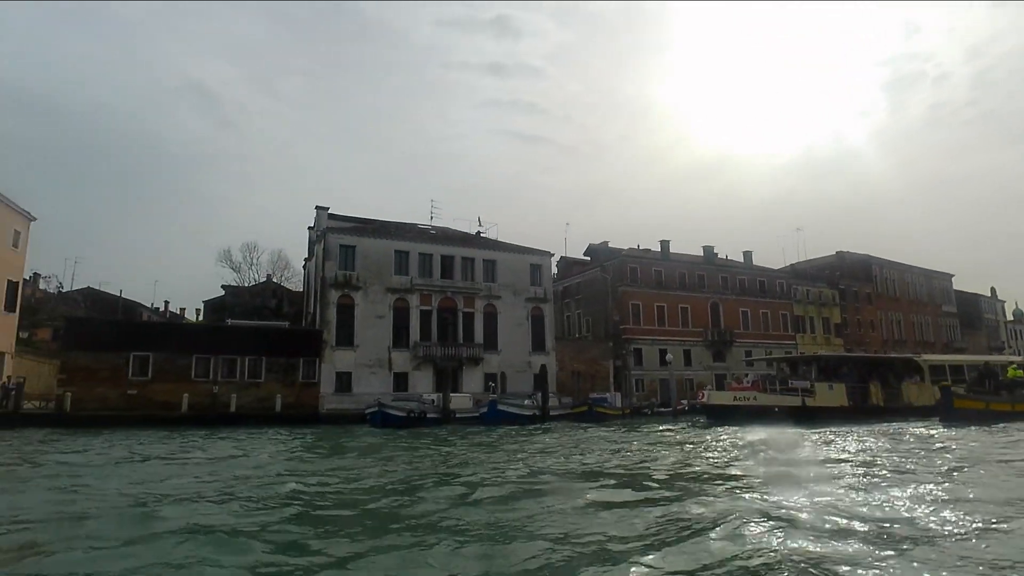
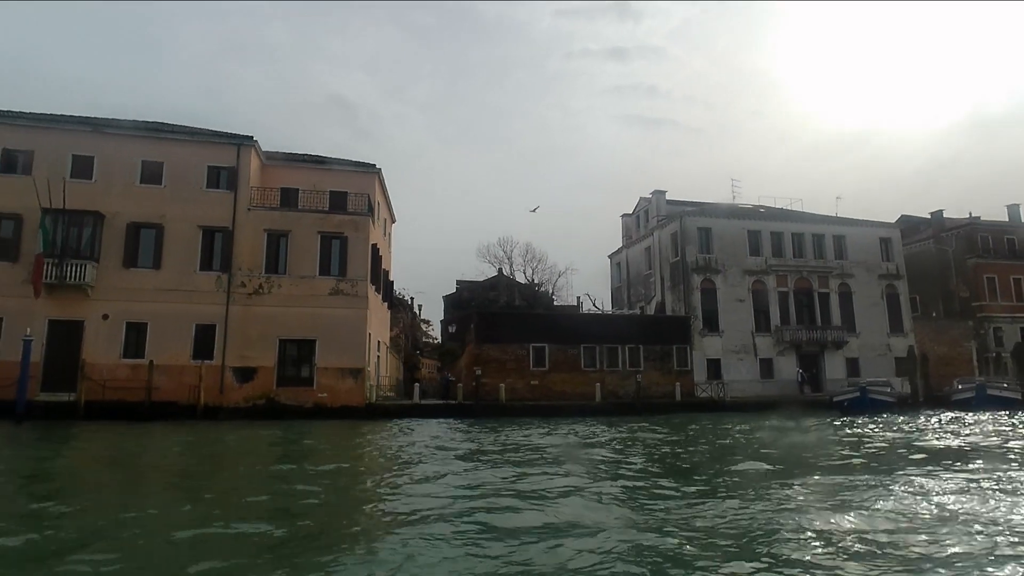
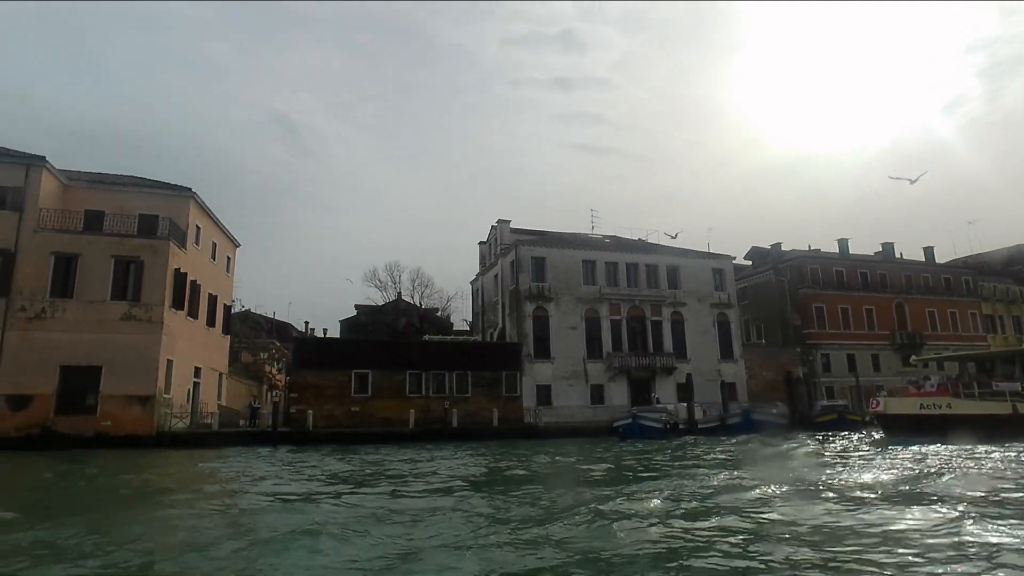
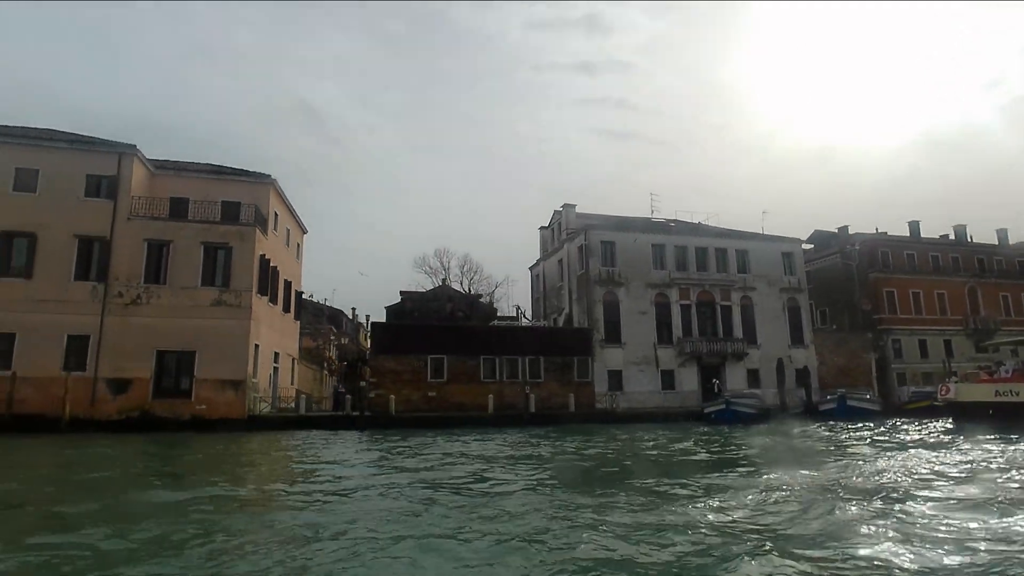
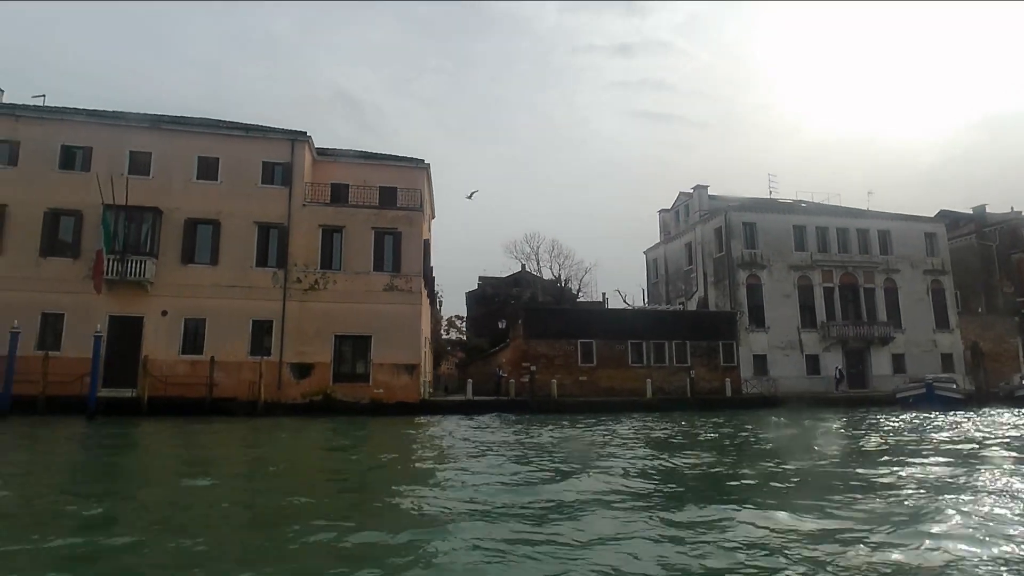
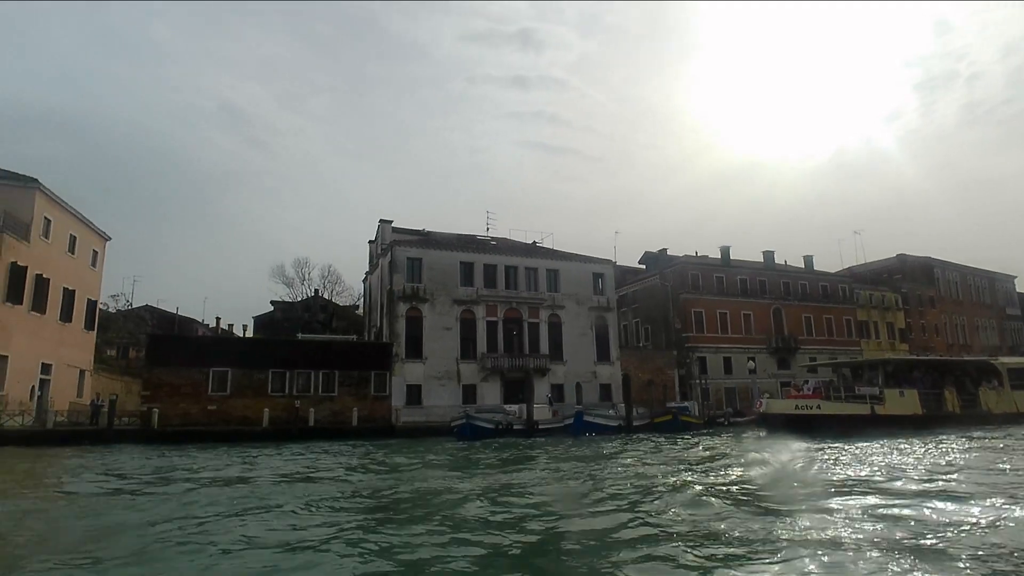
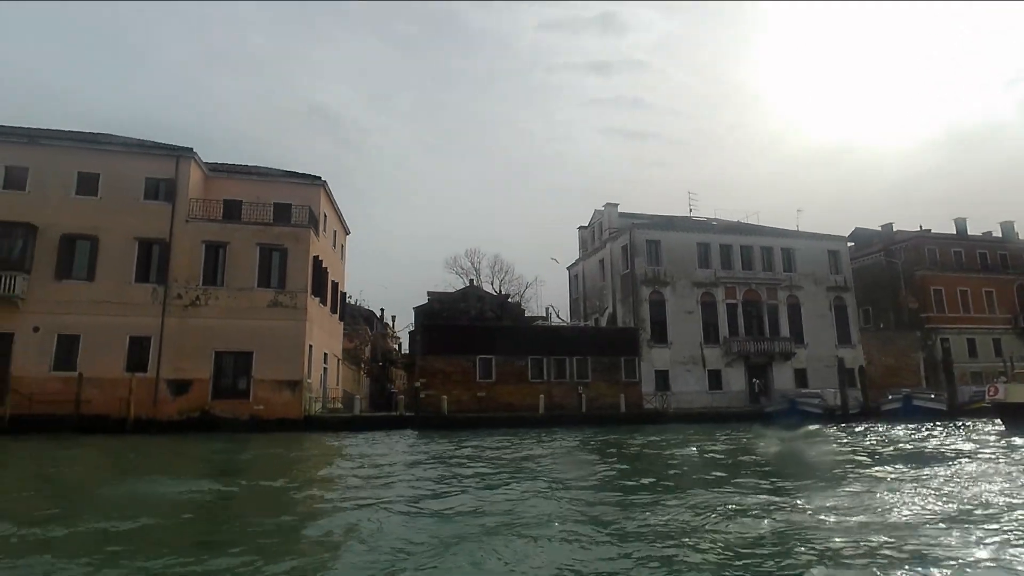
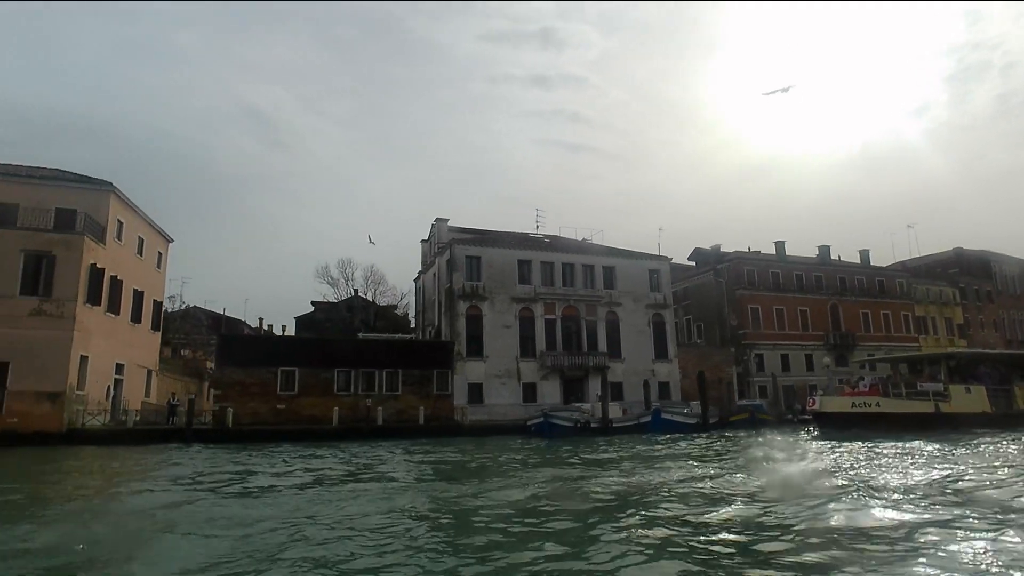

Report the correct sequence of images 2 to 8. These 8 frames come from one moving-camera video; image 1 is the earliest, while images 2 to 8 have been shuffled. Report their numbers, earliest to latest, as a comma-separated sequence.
6, 8, 3, 4, 7, 2, 5
